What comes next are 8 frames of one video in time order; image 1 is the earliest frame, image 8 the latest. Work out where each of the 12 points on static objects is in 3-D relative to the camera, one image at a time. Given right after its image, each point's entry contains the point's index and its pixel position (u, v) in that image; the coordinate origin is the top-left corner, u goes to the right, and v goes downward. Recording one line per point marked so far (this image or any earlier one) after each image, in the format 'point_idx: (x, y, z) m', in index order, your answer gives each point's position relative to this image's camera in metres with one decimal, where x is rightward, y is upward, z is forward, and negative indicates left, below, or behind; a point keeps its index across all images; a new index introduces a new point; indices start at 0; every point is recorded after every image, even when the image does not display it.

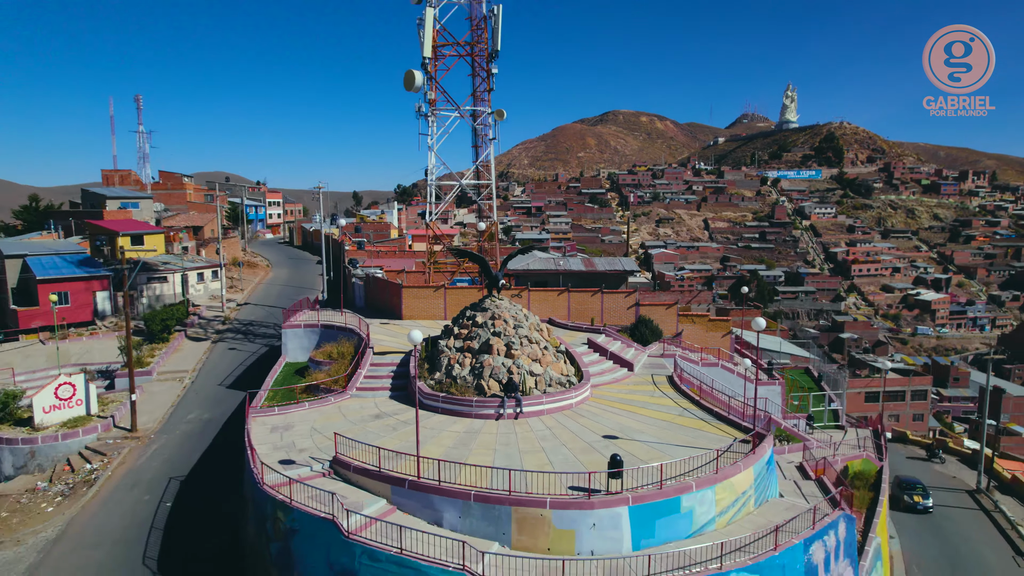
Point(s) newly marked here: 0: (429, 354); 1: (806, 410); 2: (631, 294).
0: (-0.4, -0.3, +4.5) m
1: (+2.0, -0.7, +5.3) m
2: (+0.9, -0.2, +6.8) m
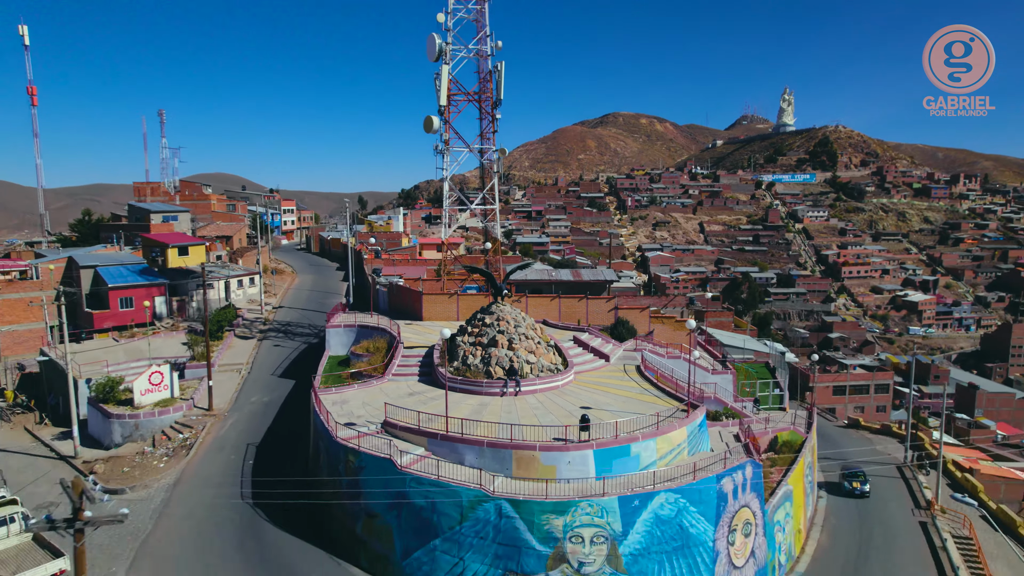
0: (-0.4, -0.4, +5.6) m
1: (+2.1, -0.8, +6.3) m
2: (+0.9, -0.3, +7.9) m
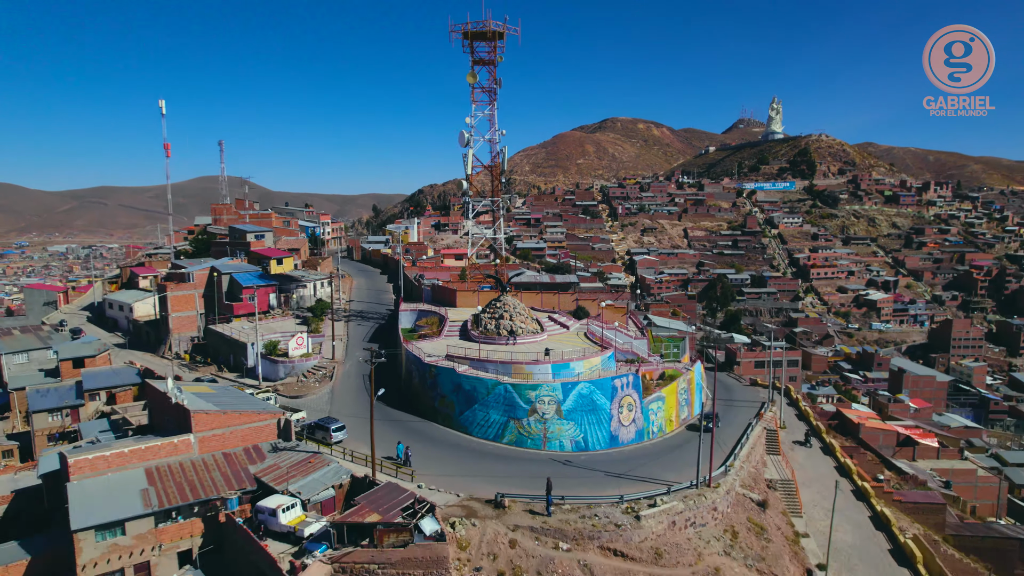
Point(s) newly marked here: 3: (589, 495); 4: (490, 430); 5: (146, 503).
0: (-0.4, -0.4, +9.1) m
1: (+2.1, -0.8, +9.9) m
2: (+0.9, -0.3, +11.4) m
3: (+0.6, -1.8, +5.7) m
4: (-0.2, -1.2, +7.1) m
5: (-2.4, -1.4, +4.9) m
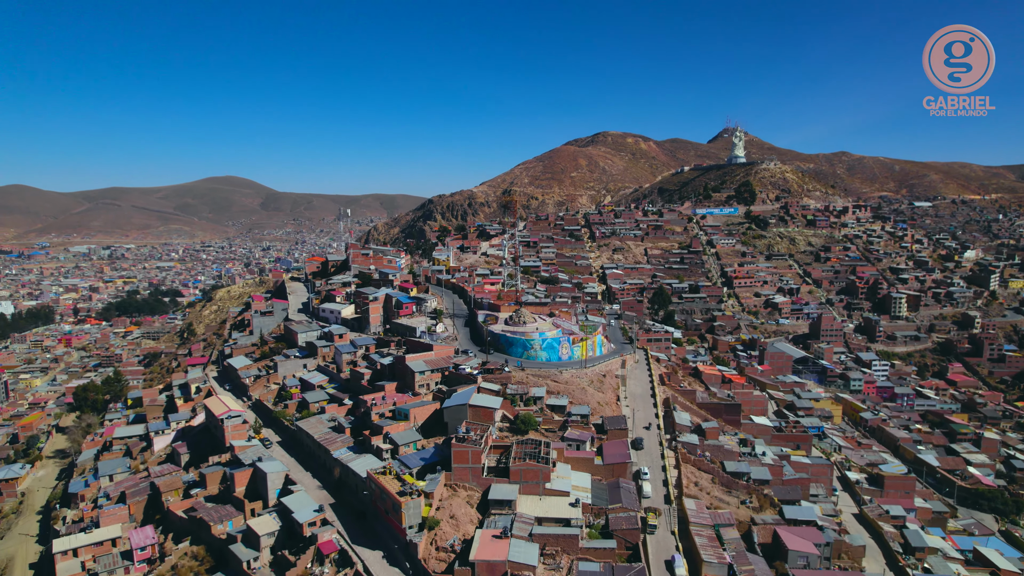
0: (0.0, -0.9, +22.3) m
1: (+2.4, -1.3, +23.0) m
2: (+1.2, -0.8, +24.6) m
3: (+1.0, -2.3, +18.8) m
4: (+0.1, -1.8, +20.3) m
5: (-2.1, -2.0, +18.1) m
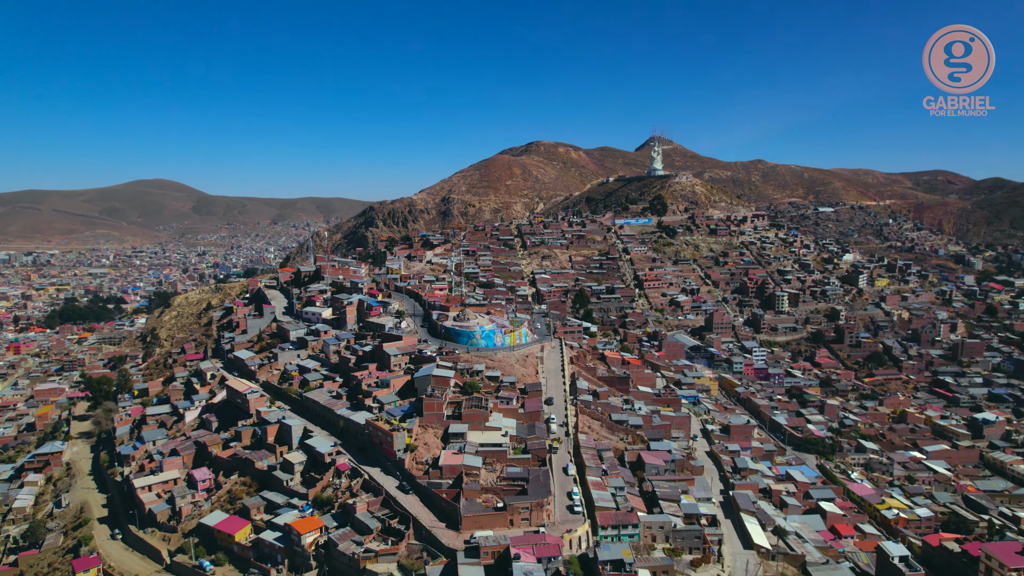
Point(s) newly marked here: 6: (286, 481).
0: (-2.2, -1.1, +29.2) m
1: (+0.2, -1.4, +30.2) m
2: (-1.1, -1.0, +31.6) m
3: (-0.9, -2.5, +25.9) m
4: (-1.8, -2.0, +27.3) m
5: (-3.8, -2.2, +24.9) m
6: (-6.2, -5.3, +20.0) m
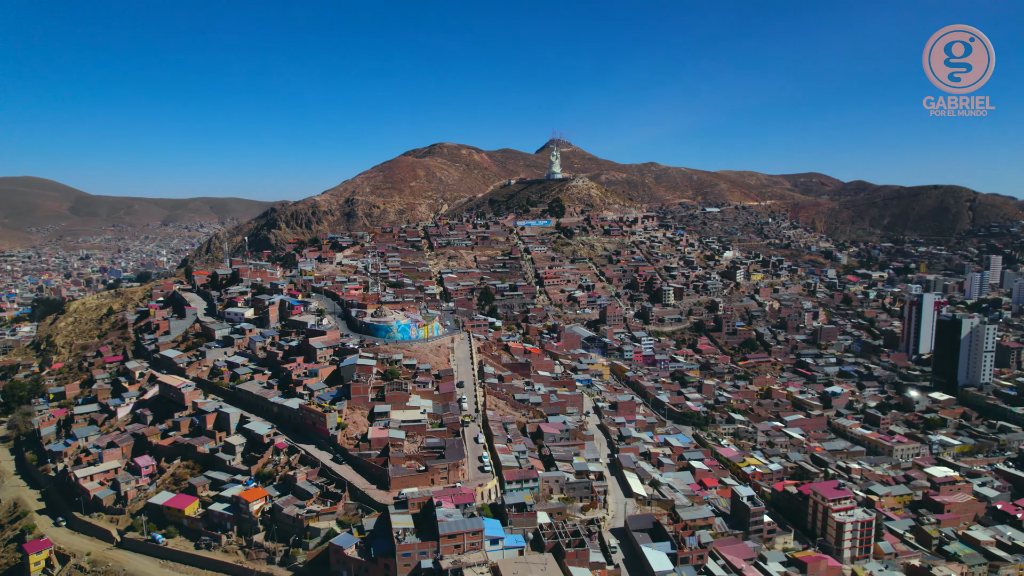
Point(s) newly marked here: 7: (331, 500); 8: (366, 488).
0: (-6.1, -1.0, +32.1) m
1: (-3.8, -1.4, +33.3) m
2: (-5.3, -0.9, +34.6) m
3: (-4.3, -2.4, +28.9) m
4: (-5.5, -1.9, +30.2) m
5: (-7.1, -2.2, +27.6) m
6: (-8.8, -5.4, +22.4) m
7: (-4.9, -5.8, +19.7) m
8: (-4.0, -5.5, +19.9) m
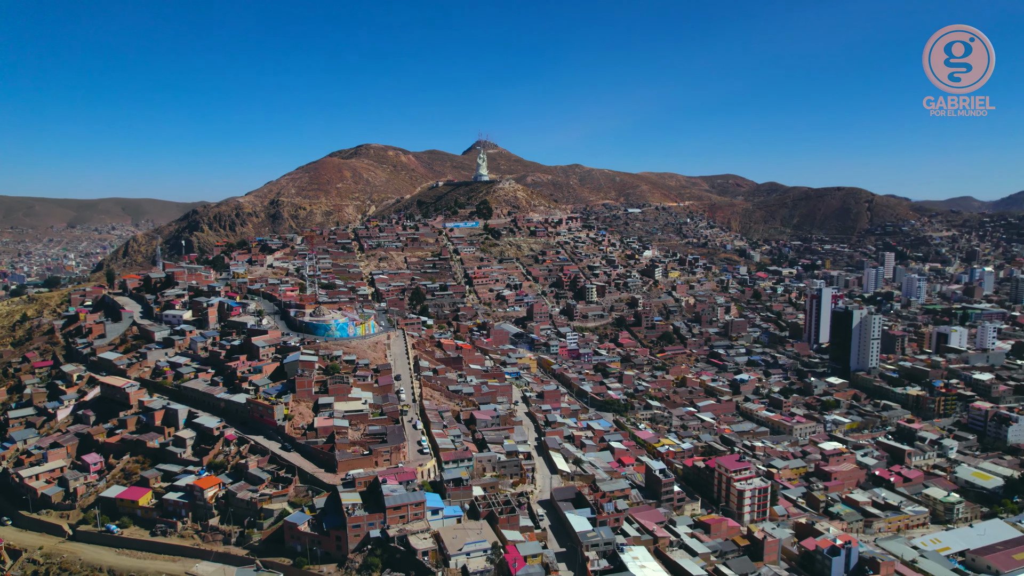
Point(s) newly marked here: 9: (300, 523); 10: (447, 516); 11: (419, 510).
0: (-9.2, -1.1, +33.6) m
1: (-7.1, -1.4, +35.0) m
2: (-8.7, -0.9, +36.2) m
3: (-7.1, -2.4, +30.6) m
4: (-8.4, -2.0, +31.8) m
5: (-9.8, -2.2, +29.0) m
6: (-10.9, -5.4, +23.6) m
7: (-6.8, -5.8, +21.4) m
8: (-5.9, -5.5, +21.7) m
9: (-5.7, -6.3, +19.3) m
10: (-1.8, -6.3, +20.0) m
11: (-2.5, -6.0, +19.5) m
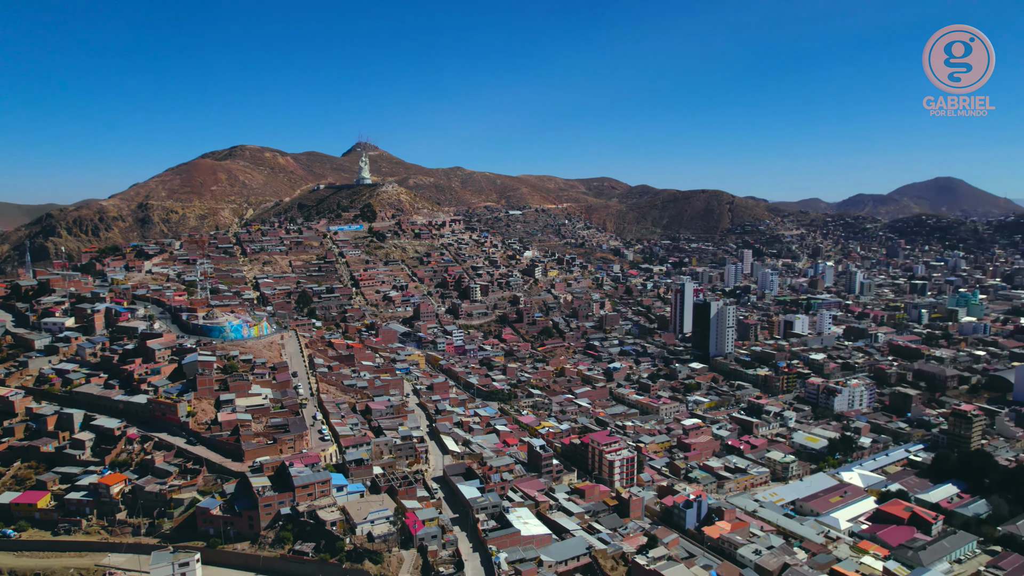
0: (-14.5, -1.3, +34.3) m
1: (-12.7, -1.5, +36.1) m
2: (-14.5, -1.1, +37.0) m
3: (-12.0, -2.5, +31.7) m
4: (-13.4, -2.1, +32.7) m
5: (-14.3, -2.4, +29.7) m
6: (-14.5, -5.6, +24.3) m
7: (-10.1, -5.8, +22.7) m
8: (-9.3, -5.6, +23.1) m
9: (-8.6, -6.3, +20.8) m
10: (-4.9, -6.2, +22.1) m
11: (-5.6, -6.0, +21.5) m
